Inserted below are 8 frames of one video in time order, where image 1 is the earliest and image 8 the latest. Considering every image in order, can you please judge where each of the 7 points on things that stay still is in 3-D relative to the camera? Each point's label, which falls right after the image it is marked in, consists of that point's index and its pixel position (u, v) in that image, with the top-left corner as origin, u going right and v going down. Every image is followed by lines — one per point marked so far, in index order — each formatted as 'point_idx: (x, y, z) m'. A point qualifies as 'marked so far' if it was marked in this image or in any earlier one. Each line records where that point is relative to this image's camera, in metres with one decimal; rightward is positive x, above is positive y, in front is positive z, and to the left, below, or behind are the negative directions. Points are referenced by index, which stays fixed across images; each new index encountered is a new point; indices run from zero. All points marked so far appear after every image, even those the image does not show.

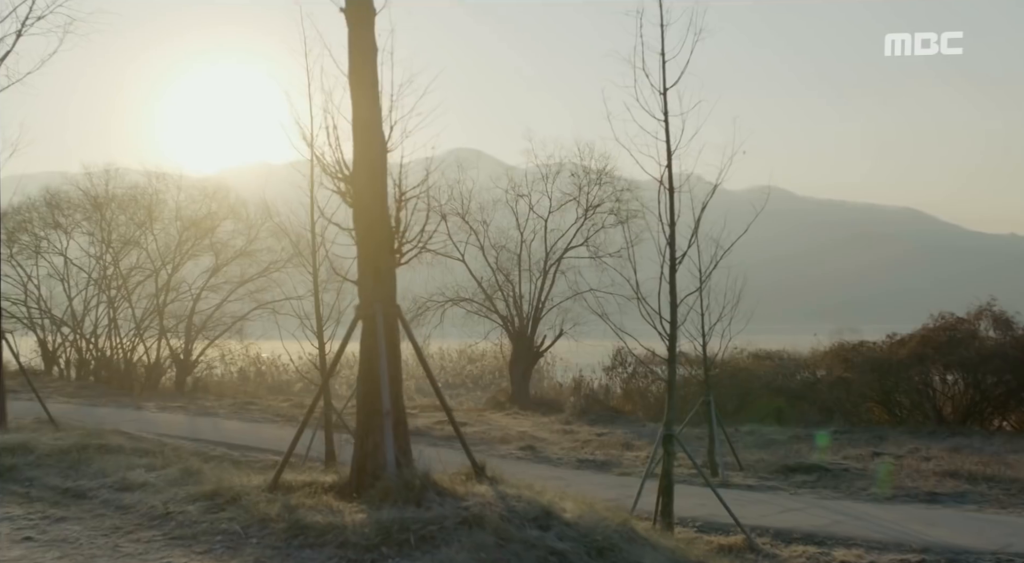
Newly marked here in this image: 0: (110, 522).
0: (-3.0, -1.7, +7.3) m
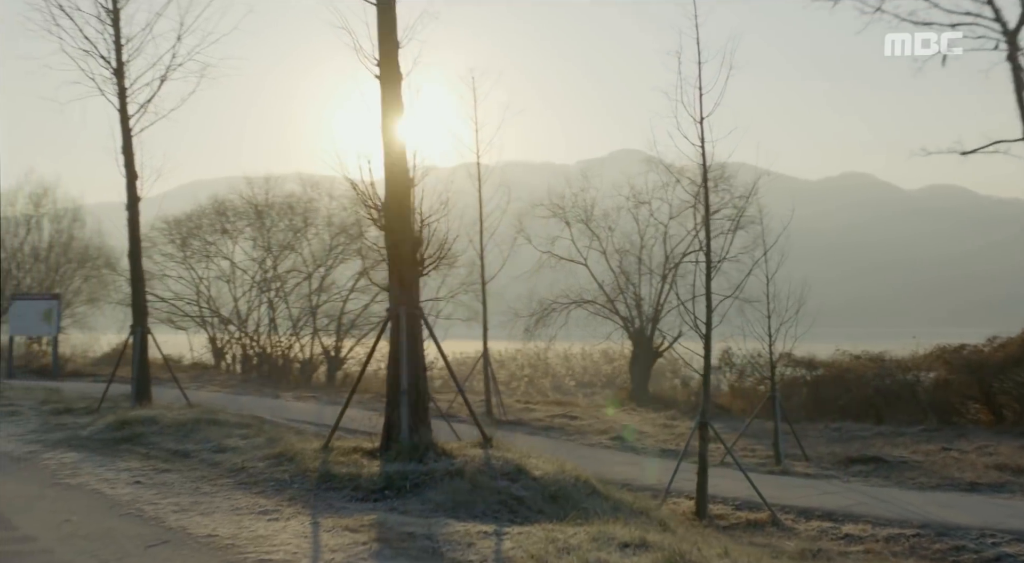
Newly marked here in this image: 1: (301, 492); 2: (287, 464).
0: (-3.0, -1.8, +9.5) m
1: (-1.7, -1.7, +8.1) m
2: (-2.1, -1.7, +9.2) m
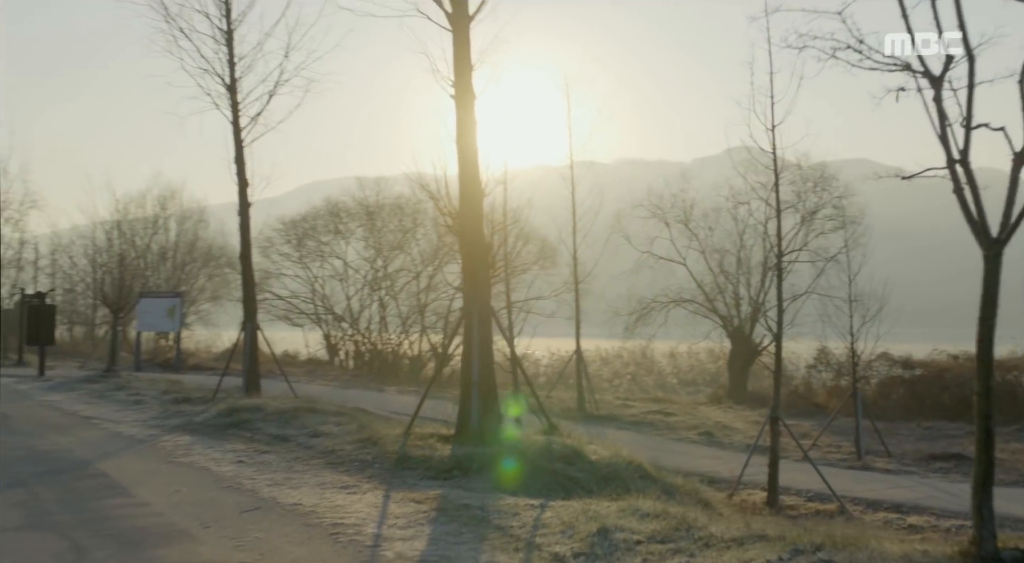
0: (-2.3, -1.8, +10.6) m
1: (-1.2, -1.7, +9.1) m
2: (-1.5, -1.7, +10.2) m
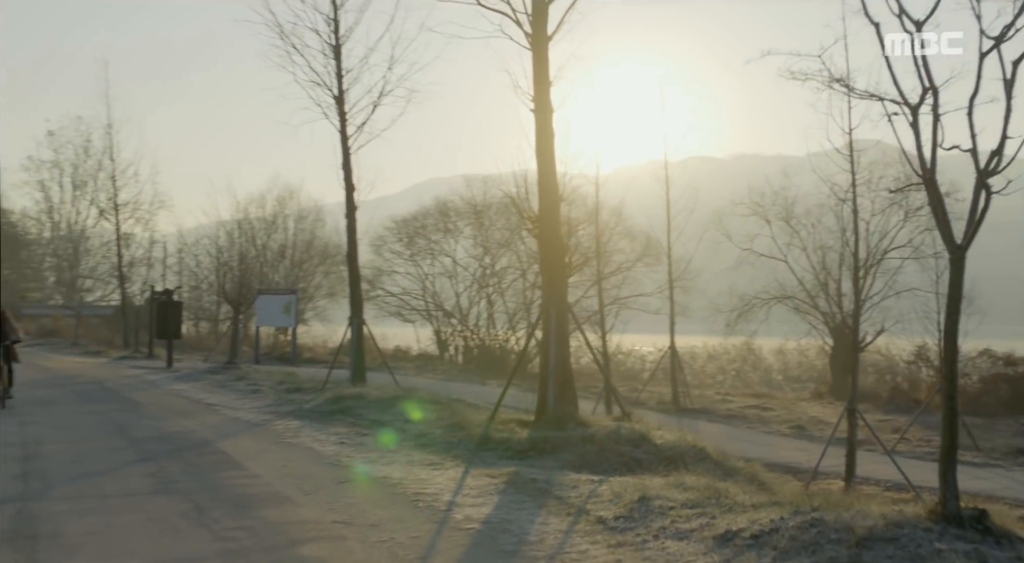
0: (-1.4, -1.8, +11.6) m
1: (-0.5, -1.7, +10.0) m
2: (-0.6, -1.7, +11.1) m
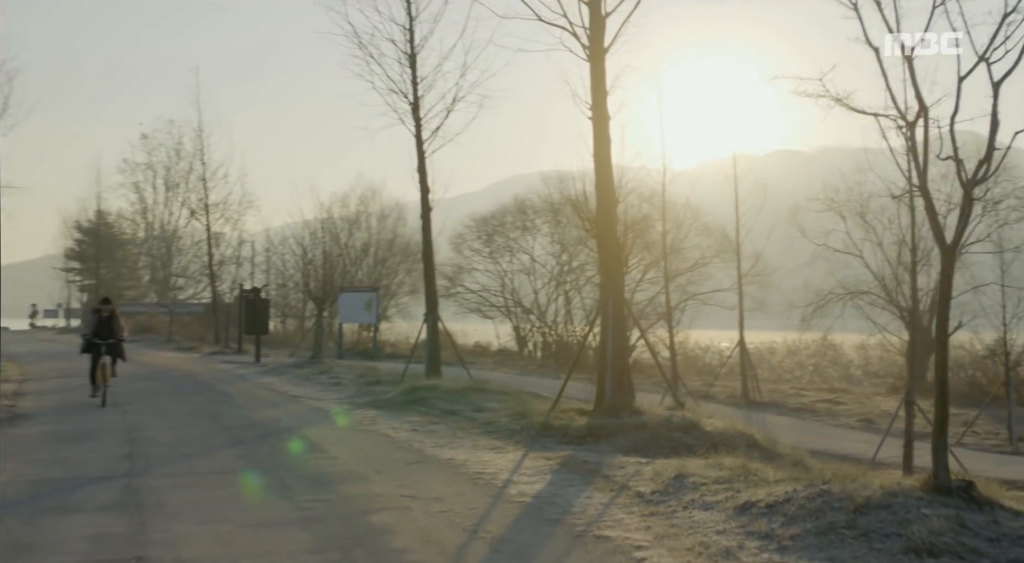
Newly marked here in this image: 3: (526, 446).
0: (-0.7, -1.7, +12.4) m
1: (+0.1, -1.7, +10.8) m
2: (+0.1, -1.6, +11.9) m
3: (+0.1, -1.7, +10.0) m
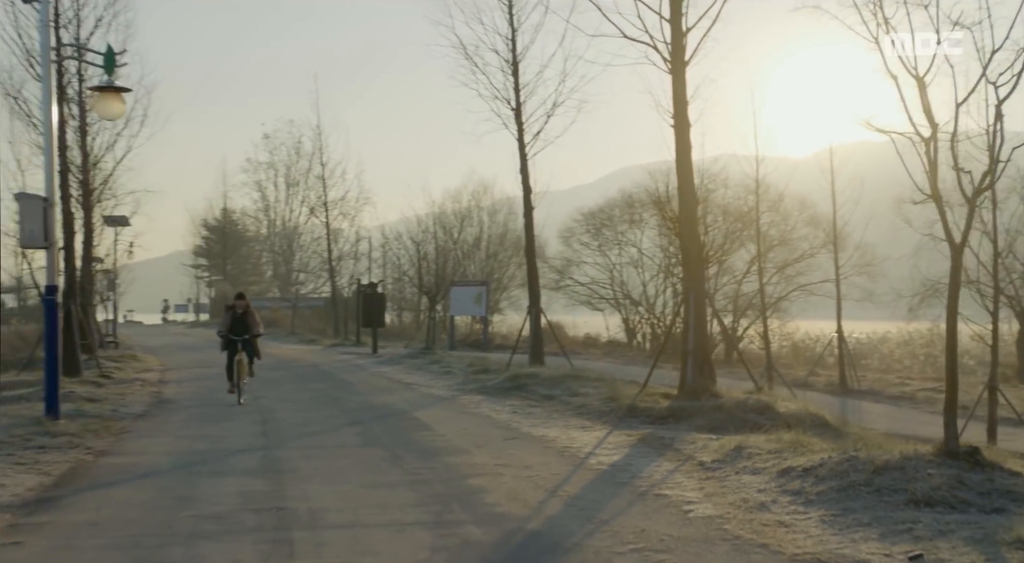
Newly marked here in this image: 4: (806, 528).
0: (+0.6, -1.7, +13.5) m
1: (+1.2, -1.6, +11.8) m
2: (+1.3, -1.5, +12.9) m
3: (+1.1, -1.6, +11.0) m
4: (+1.6, -1.4, +5.5) m
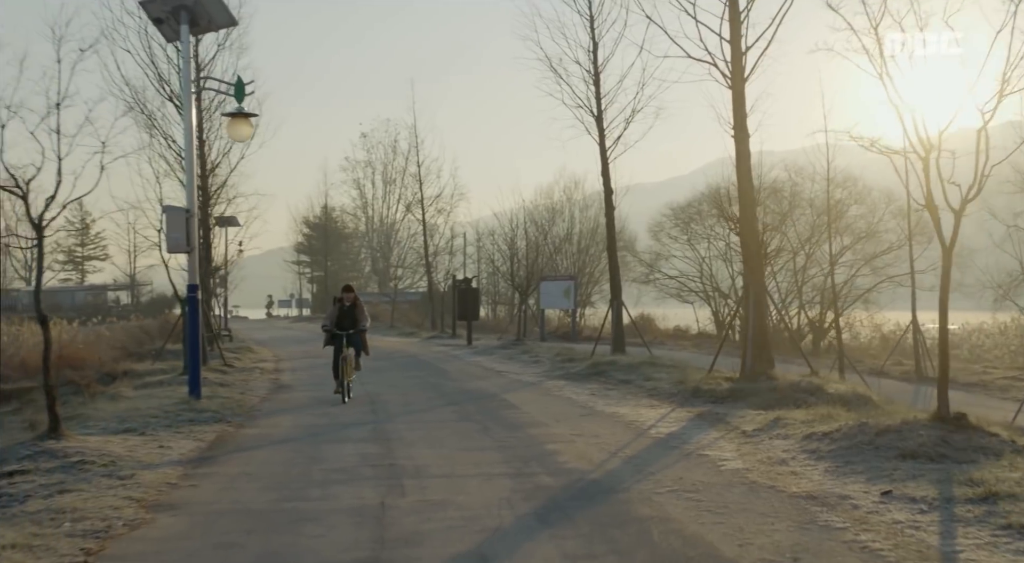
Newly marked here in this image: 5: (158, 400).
0: (+1.8, -1.6, +15.0) m
1: (+2.2, -1.5, +13.2) m
2: (+2.4, -1.5, +14.3) m
3: (+2.1, -1.5, +12.4) m
4: (+2.1, -1.3, +6.9) m
5: (-4.7, -1.6, +13.1) m
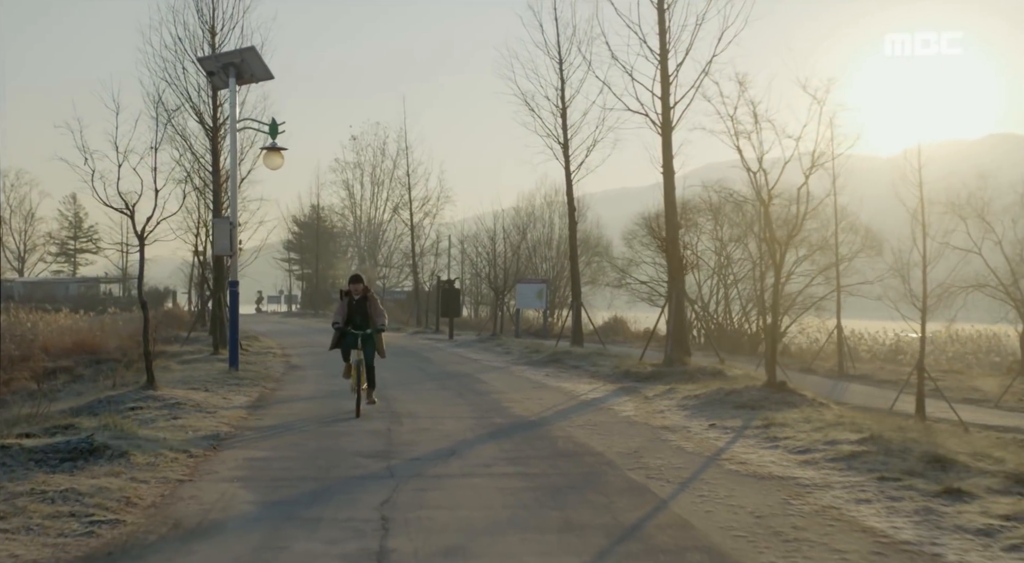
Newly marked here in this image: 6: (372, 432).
0: (+1.3, -1.7, +18.5) m
1: (+1.7, -1.6, +16.7) m
2: (+1.9, -1.6, +17.8) m
3: (+1.6, -1.6, +16.0) m
4: (+1.7, -1.4, +10.5) m
5: (-5.1, -1.5, +16.6) m
6: (-1.4, -1.5, +10.1) m
